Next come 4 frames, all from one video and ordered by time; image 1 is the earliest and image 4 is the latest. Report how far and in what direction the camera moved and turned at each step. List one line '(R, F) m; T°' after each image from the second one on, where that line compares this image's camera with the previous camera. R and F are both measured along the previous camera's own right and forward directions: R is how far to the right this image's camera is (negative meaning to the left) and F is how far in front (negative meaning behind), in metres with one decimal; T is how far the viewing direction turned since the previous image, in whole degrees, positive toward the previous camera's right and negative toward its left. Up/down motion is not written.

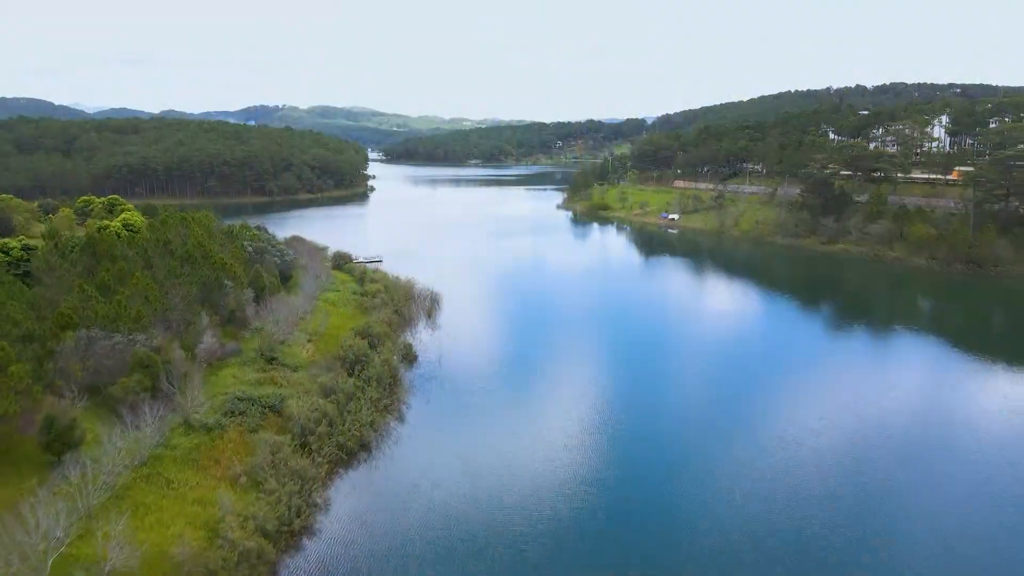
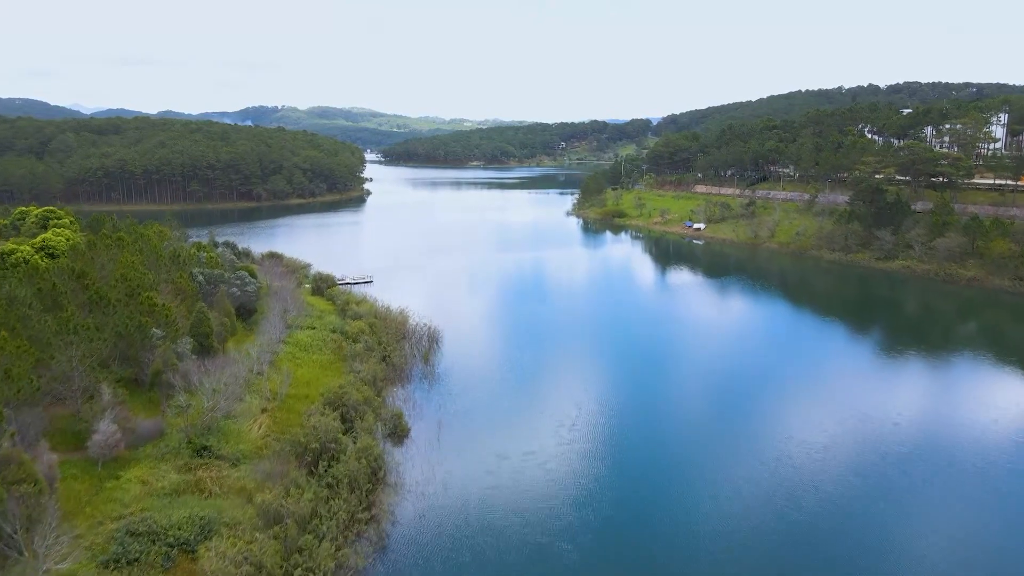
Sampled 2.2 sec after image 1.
(-0.6, +5.8) m; 0°
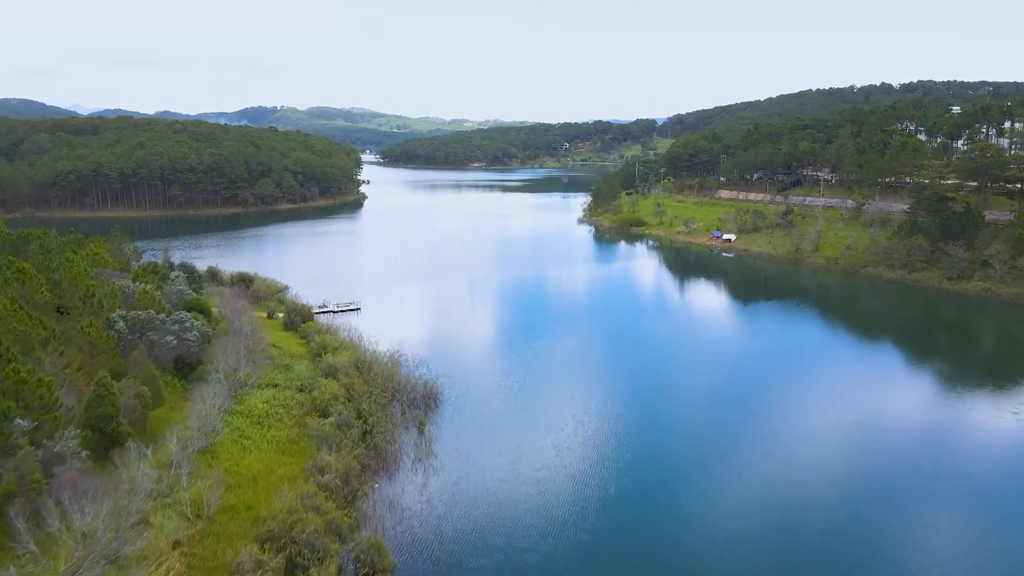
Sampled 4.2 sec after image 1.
(-0.6, +5.6) m; 0°
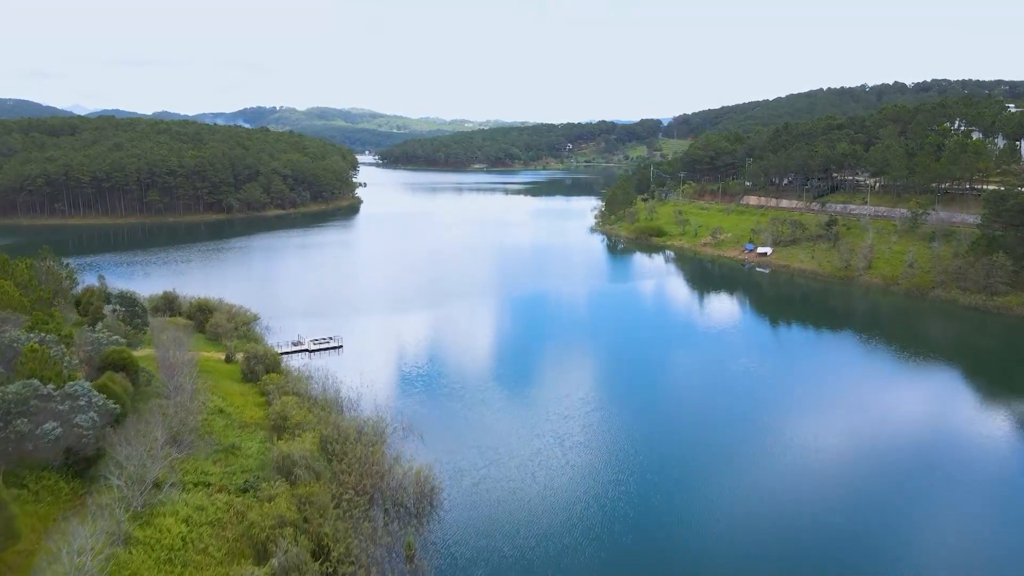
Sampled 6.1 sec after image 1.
(-0.5, +5.3) m; 0°
